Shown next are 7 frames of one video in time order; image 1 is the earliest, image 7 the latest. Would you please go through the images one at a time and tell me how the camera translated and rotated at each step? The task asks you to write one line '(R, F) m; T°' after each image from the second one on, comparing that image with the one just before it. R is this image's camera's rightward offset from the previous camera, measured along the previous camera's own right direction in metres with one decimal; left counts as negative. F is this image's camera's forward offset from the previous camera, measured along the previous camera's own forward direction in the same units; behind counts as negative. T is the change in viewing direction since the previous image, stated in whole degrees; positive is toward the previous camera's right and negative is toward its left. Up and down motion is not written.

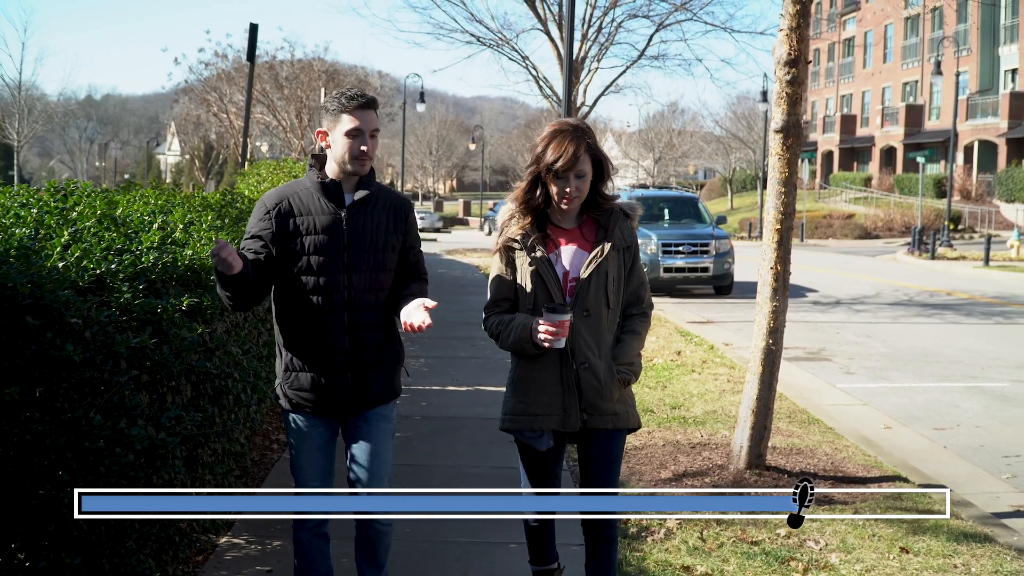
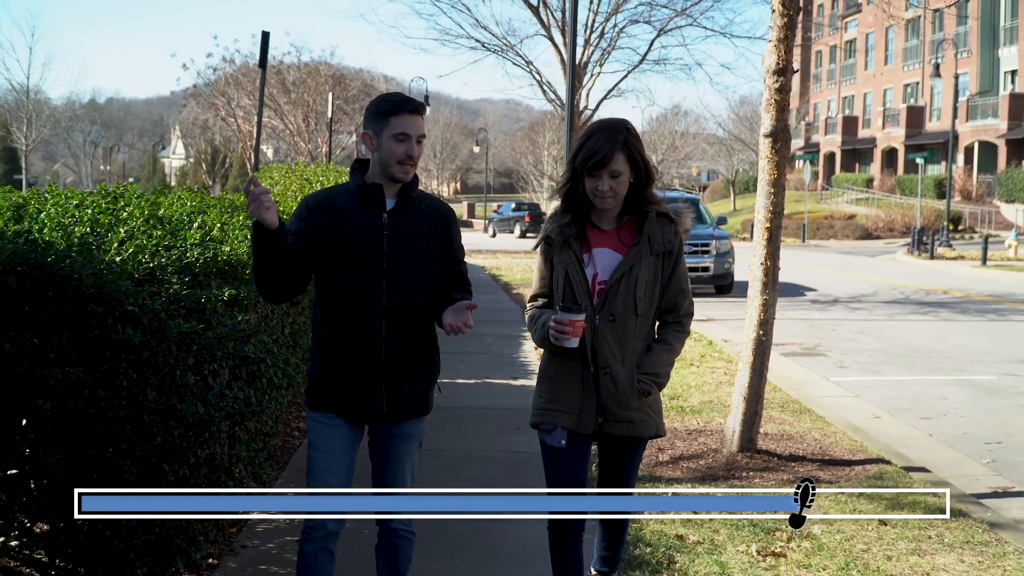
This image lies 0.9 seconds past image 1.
(0.0, -0.4) m; 0°
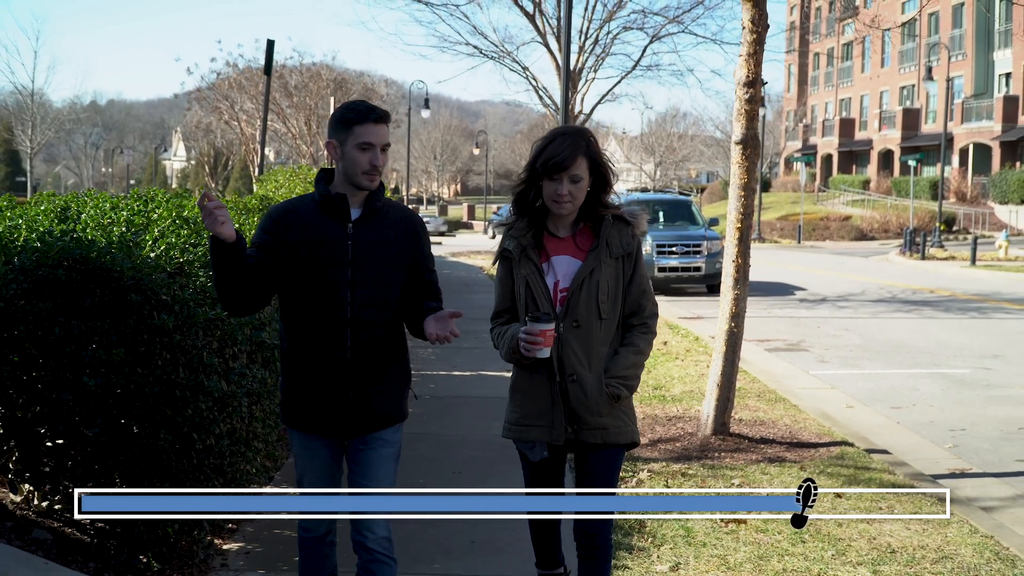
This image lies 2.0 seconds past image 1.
(+0.1, -0.5) m; 0°
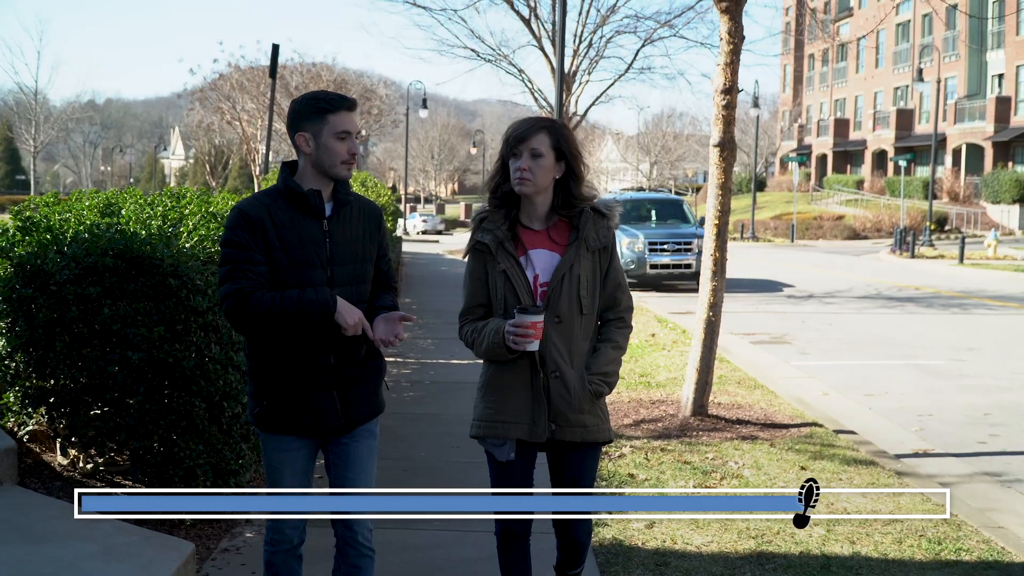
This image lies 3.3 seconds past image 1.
(0.0, -0.5) m; 0°
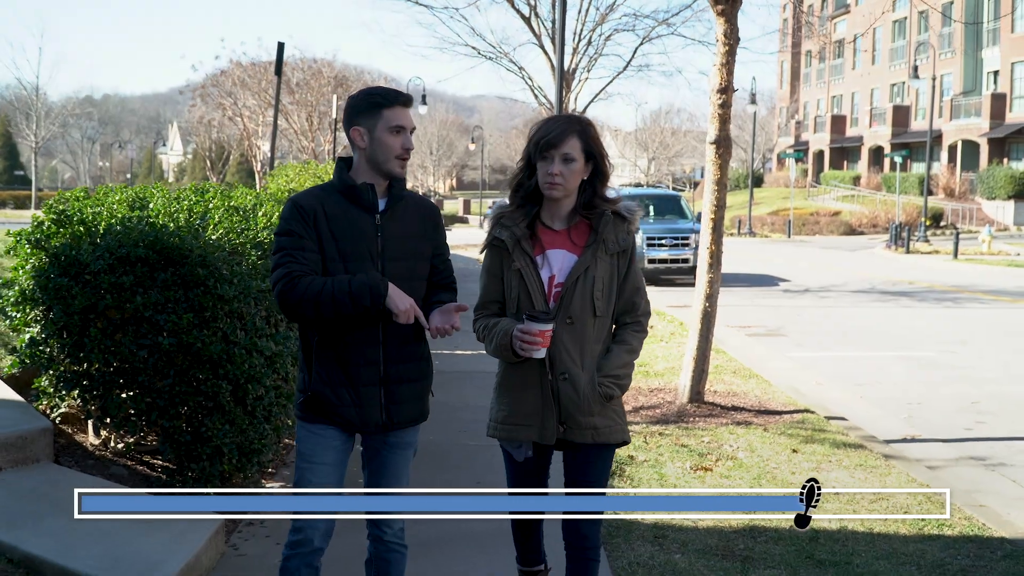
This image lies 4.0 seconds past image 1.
(-0.1, -0.3) m; 0°
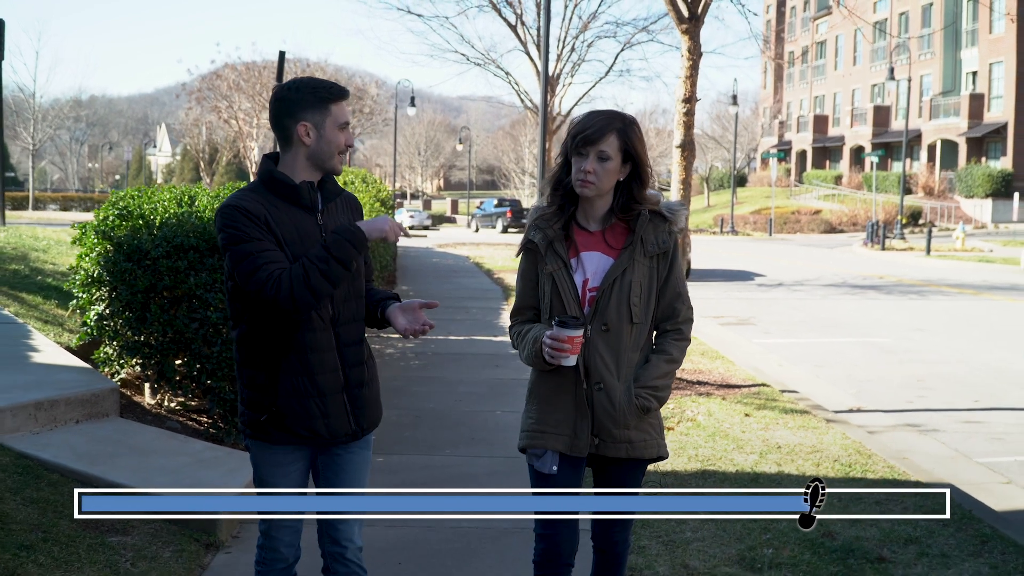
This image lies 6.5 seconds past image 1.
(0.0, -1.0) m; +1°
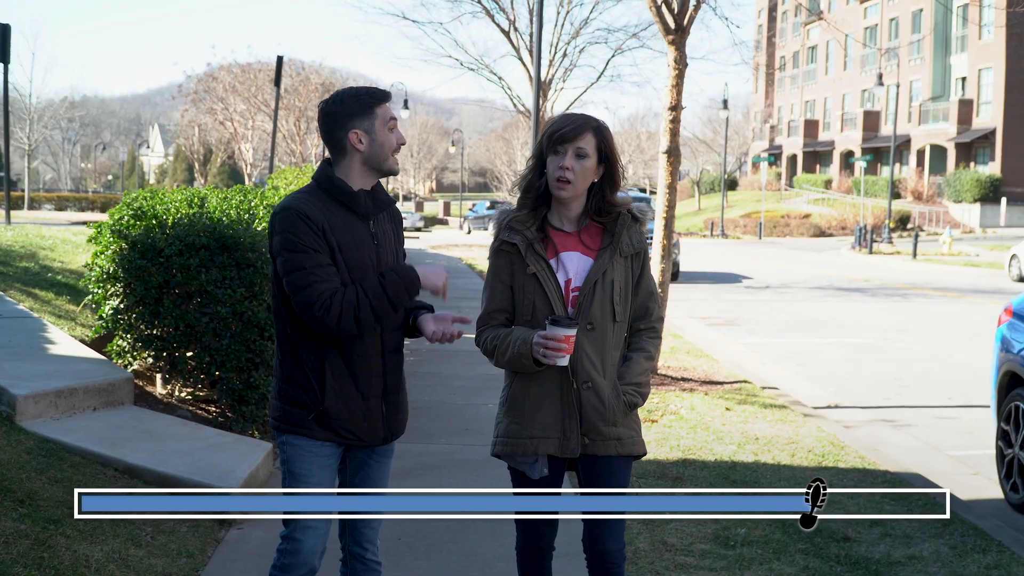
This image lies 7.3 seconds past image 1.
(0.0, -0.4) m; 0°
